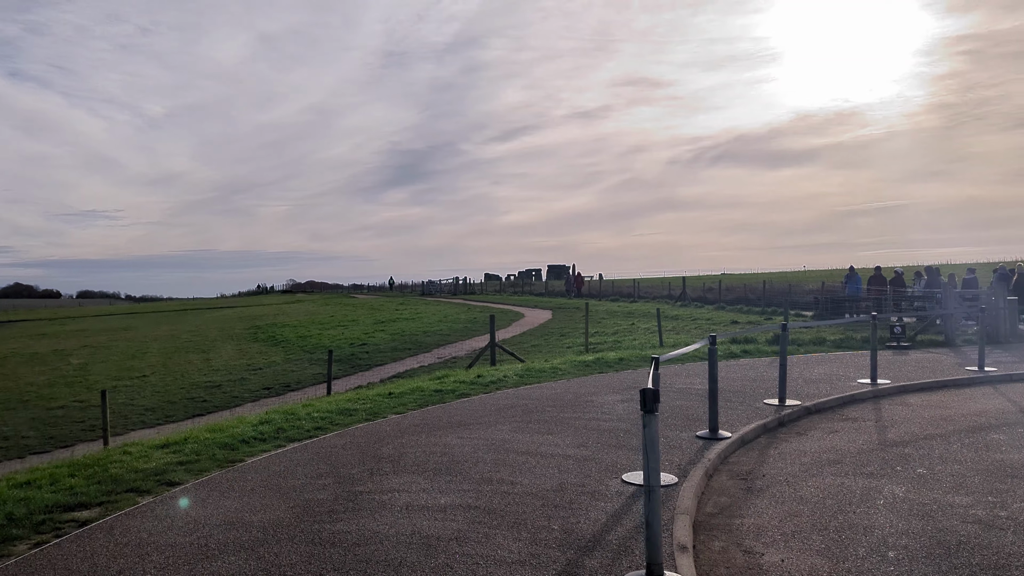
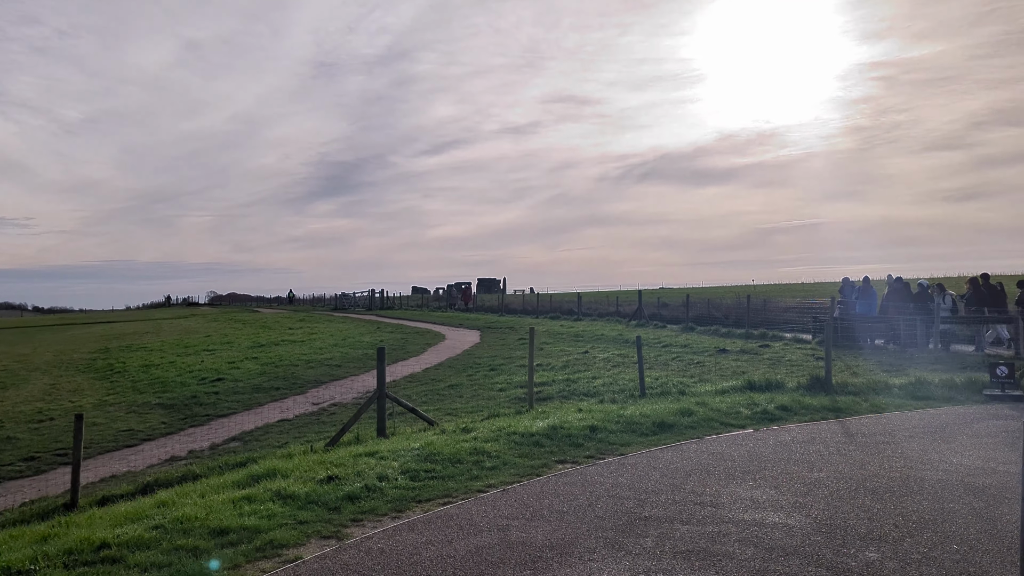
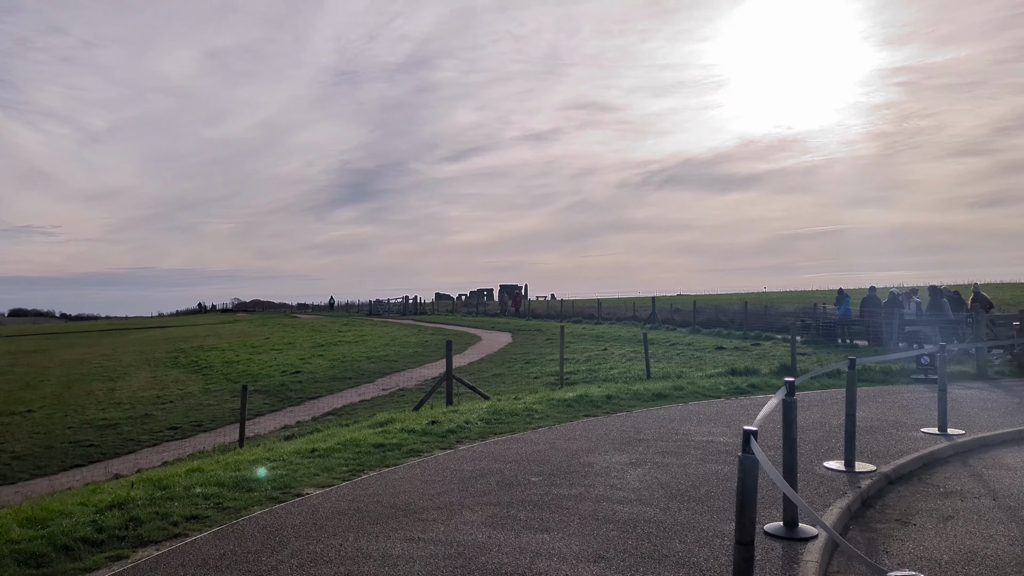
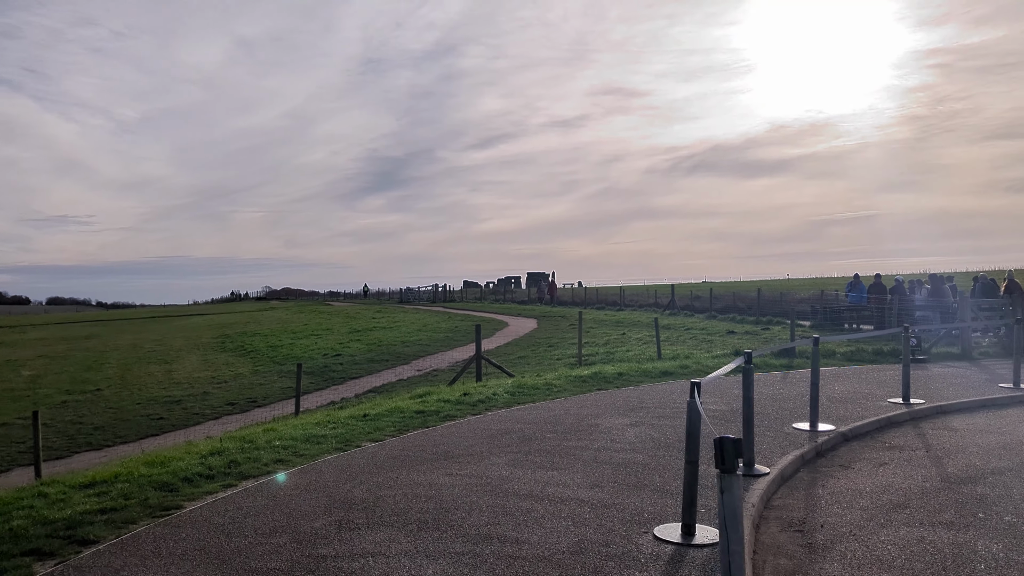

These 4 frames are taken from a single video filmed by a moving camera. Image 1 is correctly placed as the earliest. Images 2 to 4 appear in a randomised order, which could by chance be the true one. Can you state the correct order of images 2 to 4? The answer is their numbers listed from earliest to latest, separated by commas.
4, 3, 2
